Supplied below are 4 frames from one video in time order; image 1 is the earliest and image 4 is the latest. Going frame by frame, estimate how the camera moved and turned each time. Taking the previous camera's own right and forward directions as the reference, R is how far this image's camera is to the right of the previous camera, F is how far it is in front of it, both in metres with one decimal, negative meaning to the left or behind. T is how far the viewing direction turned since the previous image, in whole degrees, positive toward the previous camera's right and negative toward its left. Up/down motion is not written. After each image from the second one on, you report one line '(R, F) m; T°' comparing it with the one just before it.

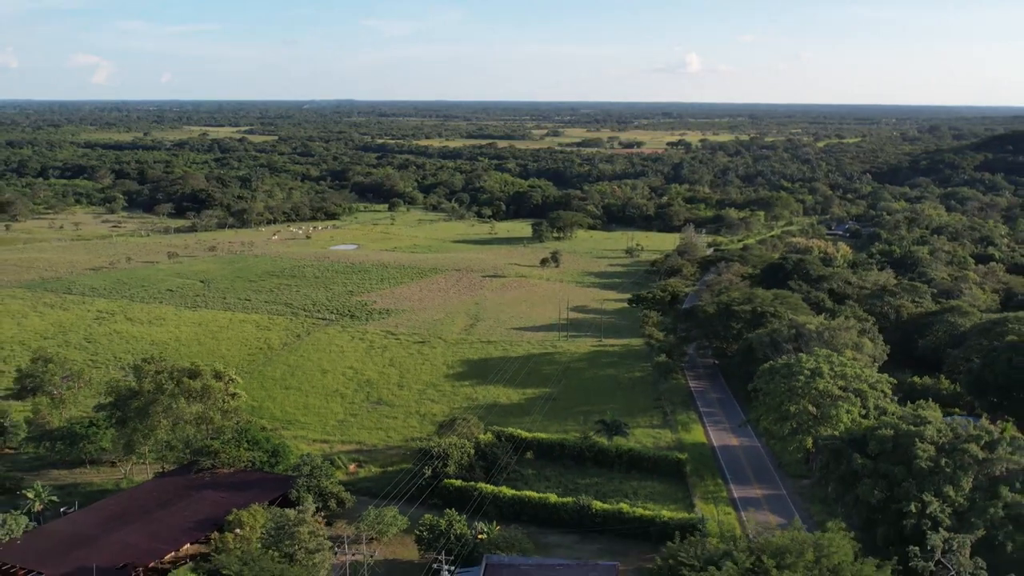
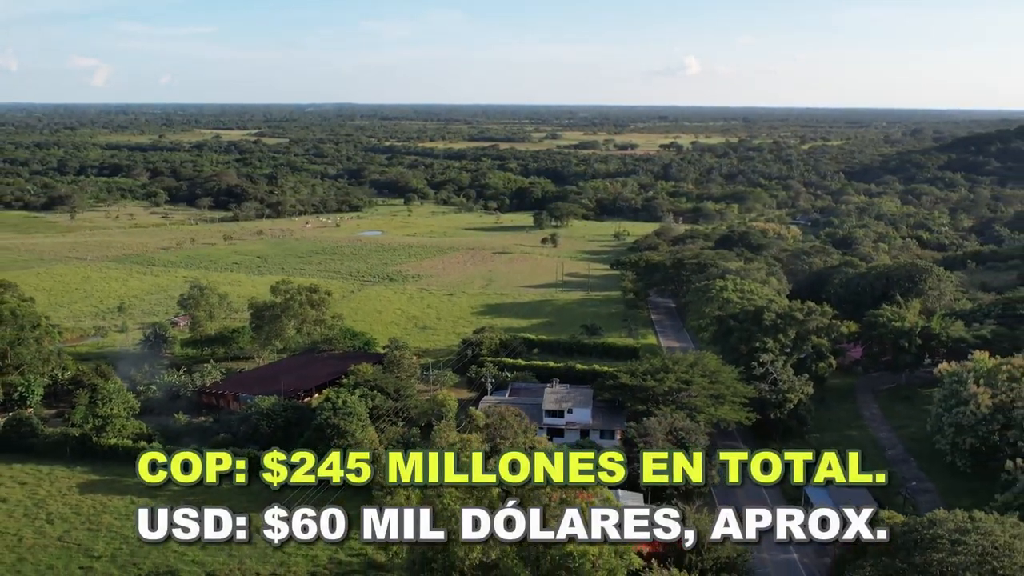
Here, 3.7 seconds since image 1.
(-0.4, -10.9) m; 0°
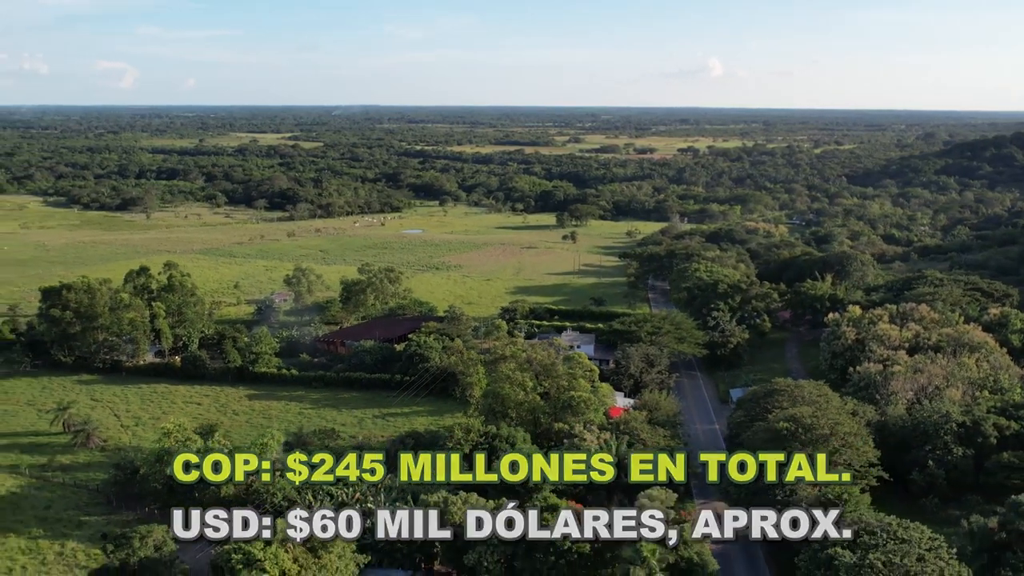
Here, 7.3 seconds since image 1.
(-0.1, -10.9) m; -1°
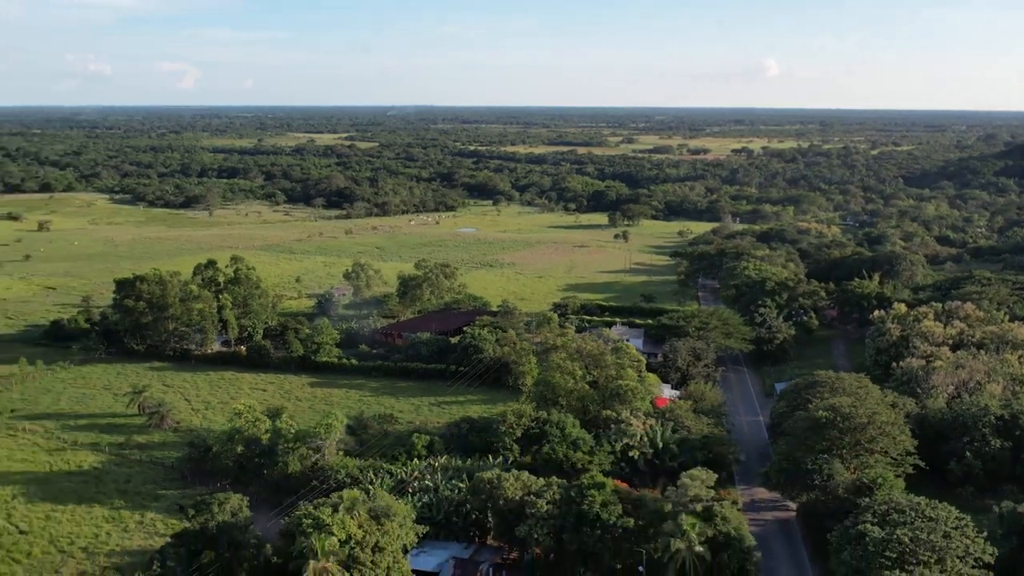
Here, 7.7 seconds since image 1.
(0.0, -1.2) m; -3°
